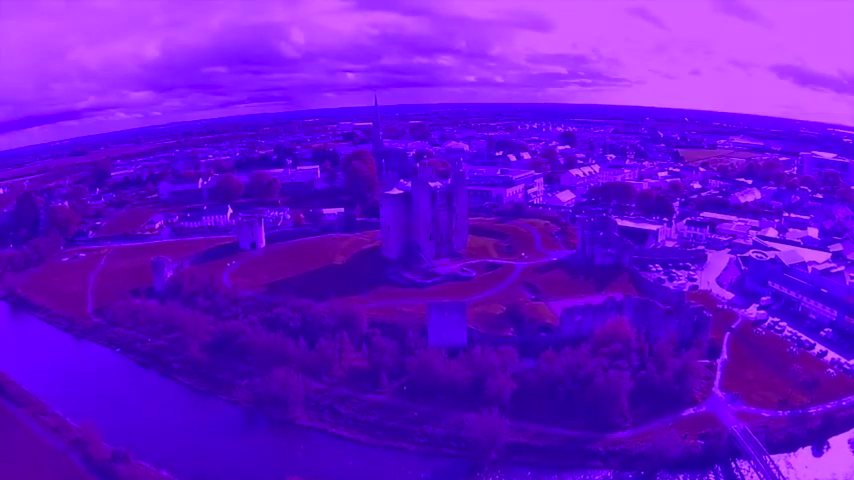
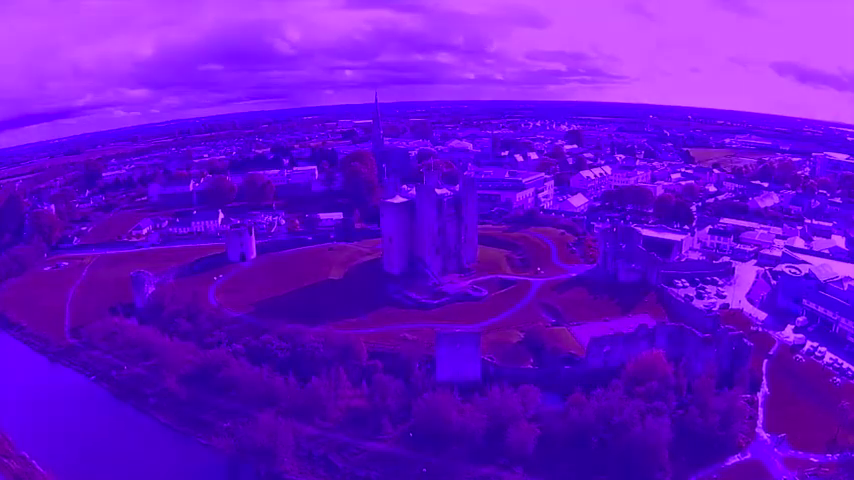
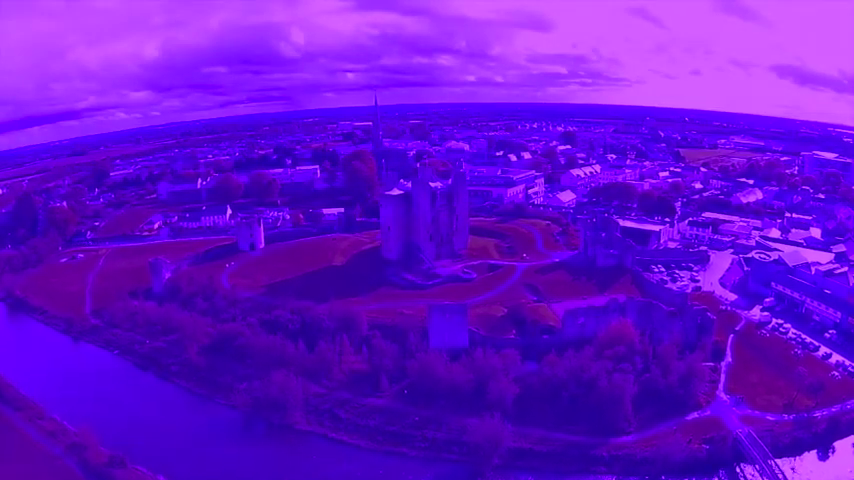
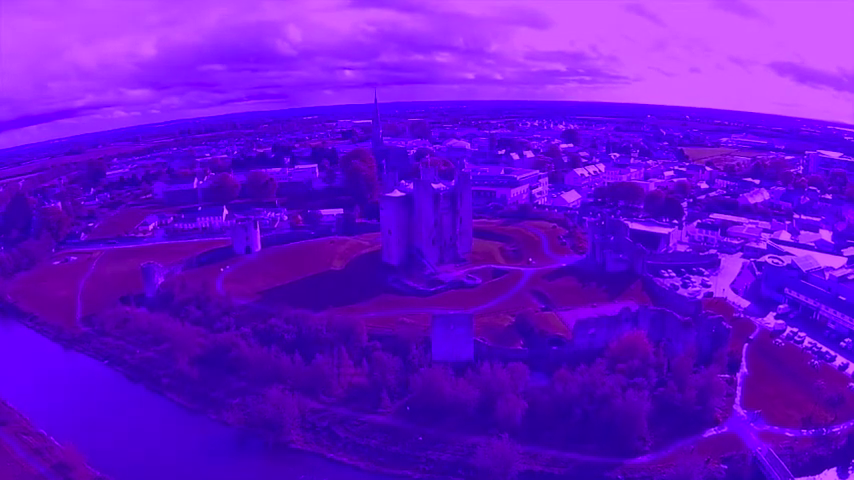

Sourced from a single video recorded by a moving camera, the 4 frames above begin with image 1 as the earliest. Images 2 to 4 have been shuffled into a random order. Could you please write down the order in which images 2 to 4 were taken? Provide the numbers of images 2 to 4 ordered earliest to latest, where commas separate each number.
3, 4, 2
